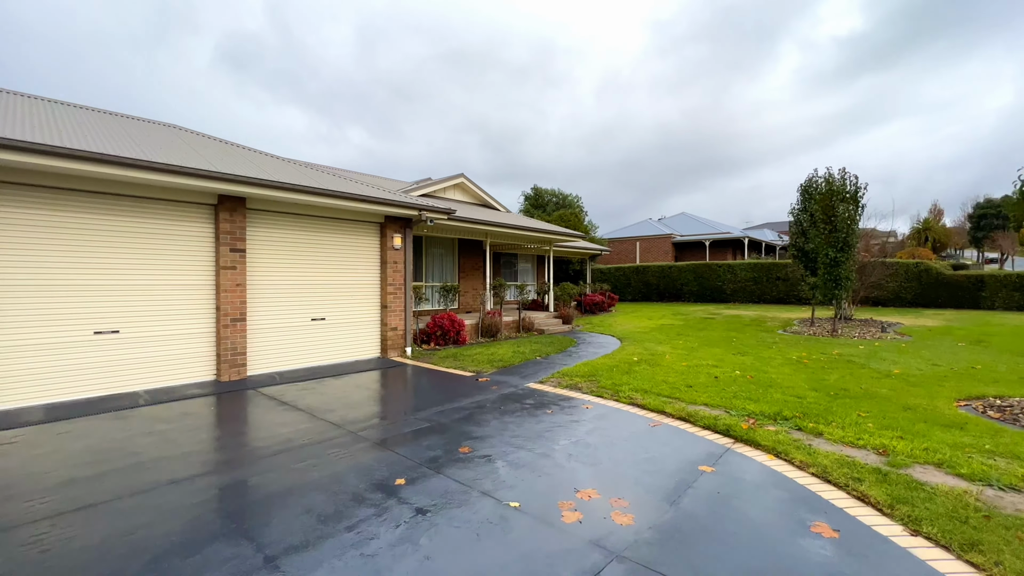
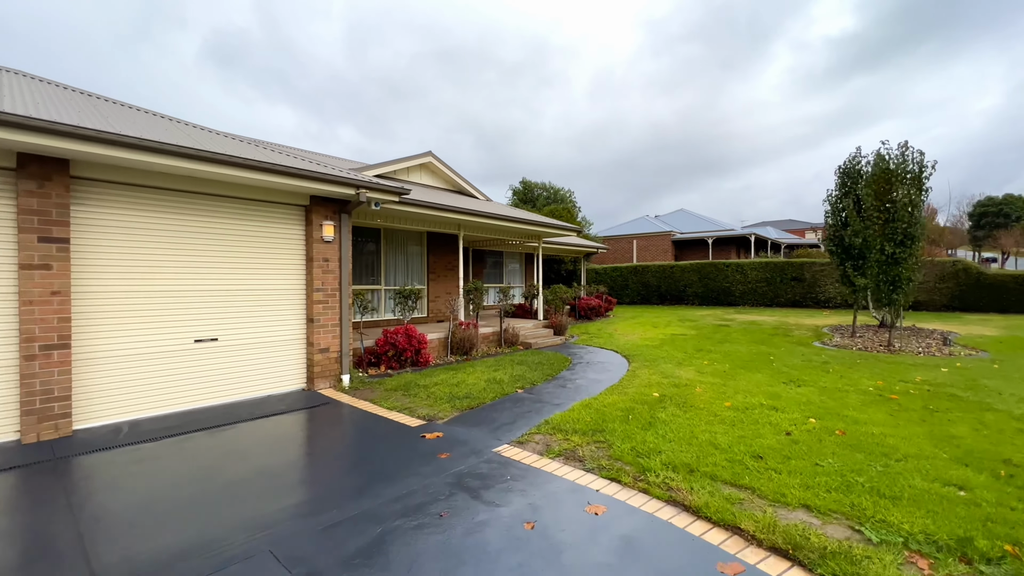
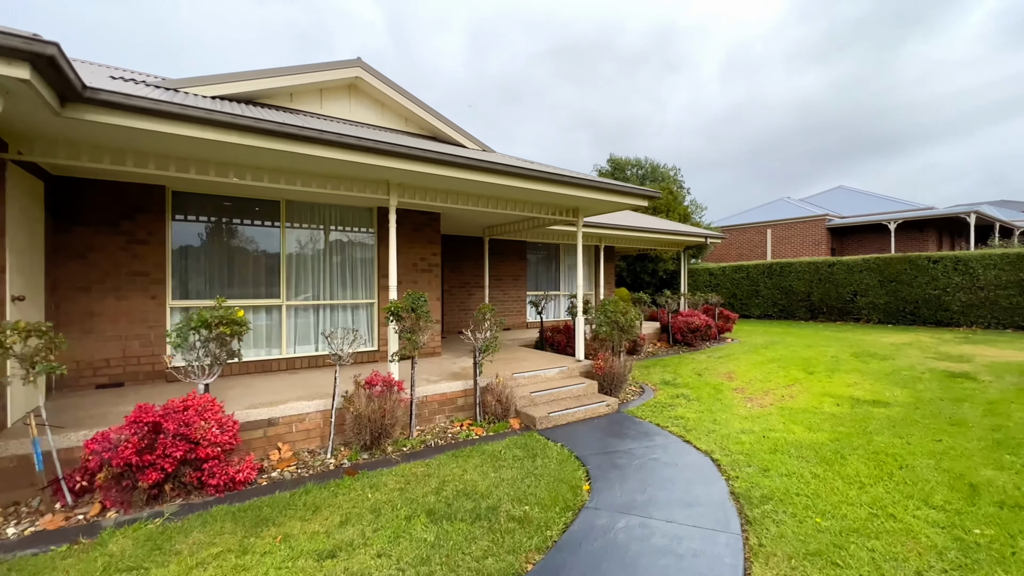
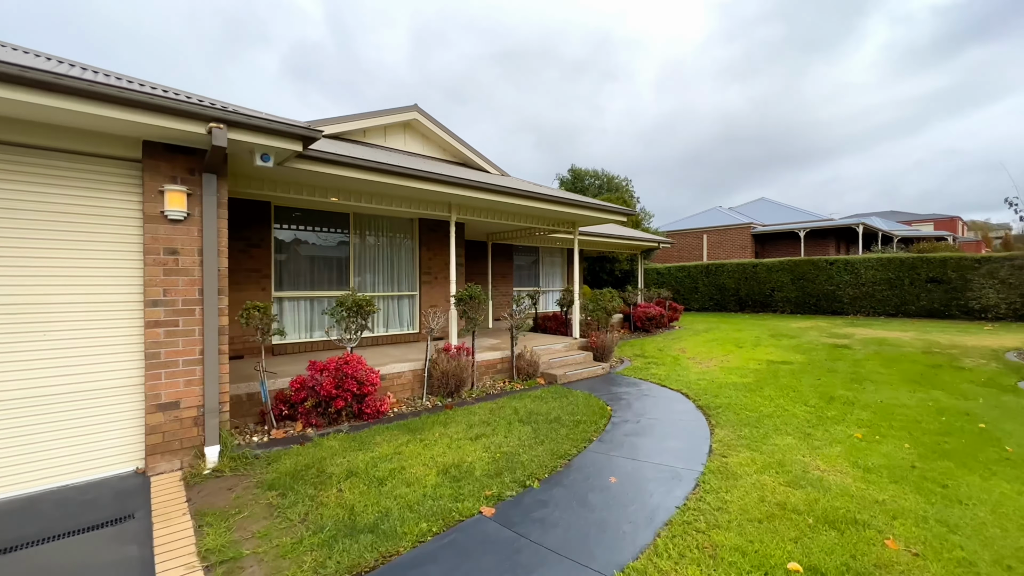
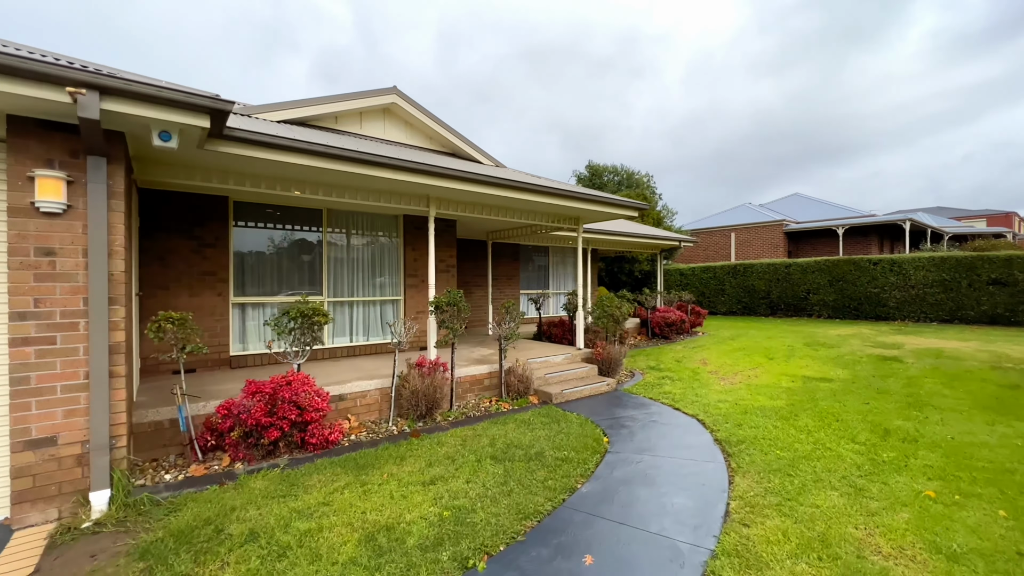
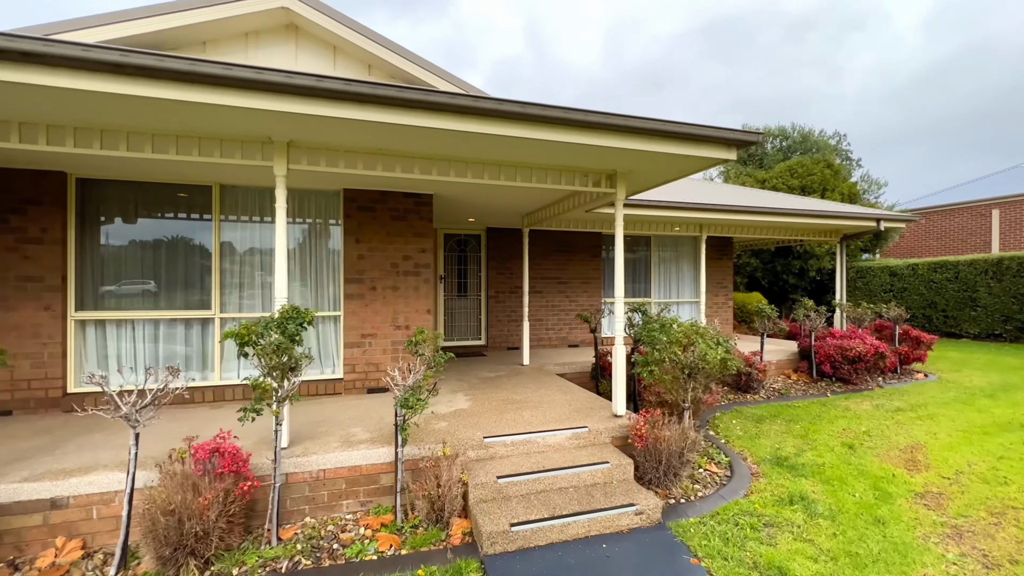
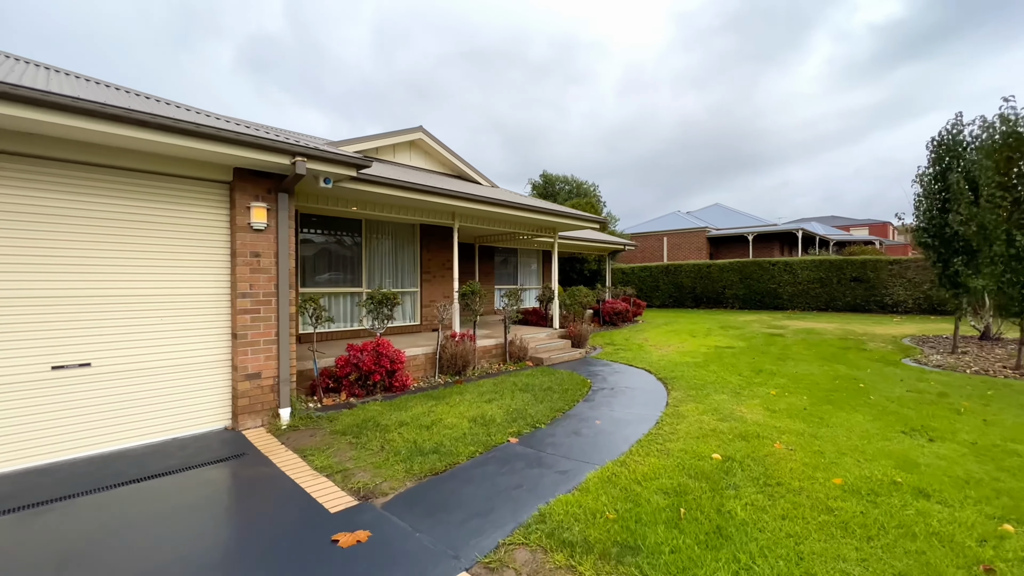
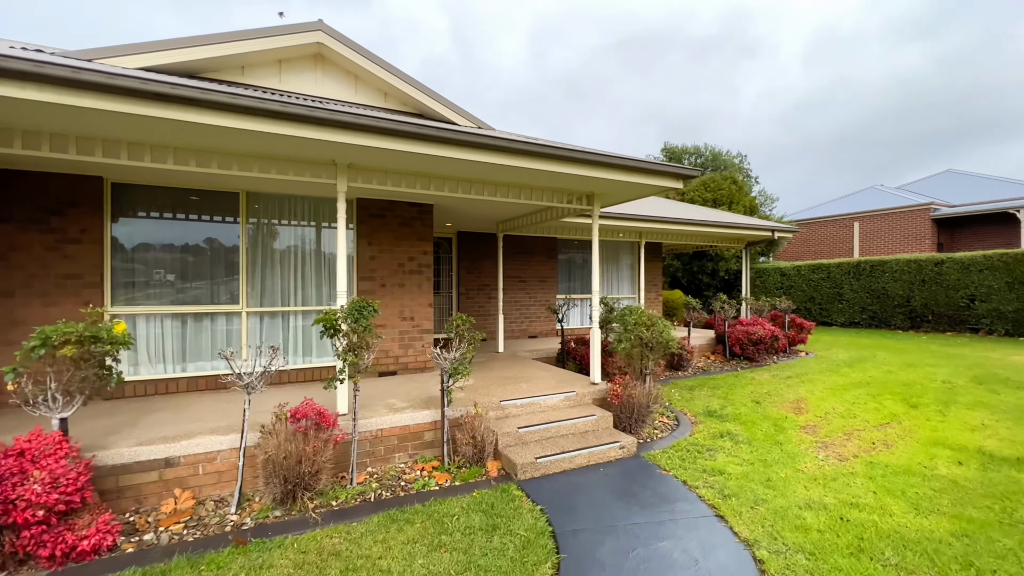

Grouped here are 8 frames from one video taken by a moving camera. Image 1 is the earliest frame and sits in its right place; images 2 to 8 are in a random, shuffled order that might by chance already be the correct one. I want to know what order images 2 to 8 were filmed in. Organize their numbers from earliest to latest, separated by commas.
2, 7, 4, 5, 3, 8, 6
